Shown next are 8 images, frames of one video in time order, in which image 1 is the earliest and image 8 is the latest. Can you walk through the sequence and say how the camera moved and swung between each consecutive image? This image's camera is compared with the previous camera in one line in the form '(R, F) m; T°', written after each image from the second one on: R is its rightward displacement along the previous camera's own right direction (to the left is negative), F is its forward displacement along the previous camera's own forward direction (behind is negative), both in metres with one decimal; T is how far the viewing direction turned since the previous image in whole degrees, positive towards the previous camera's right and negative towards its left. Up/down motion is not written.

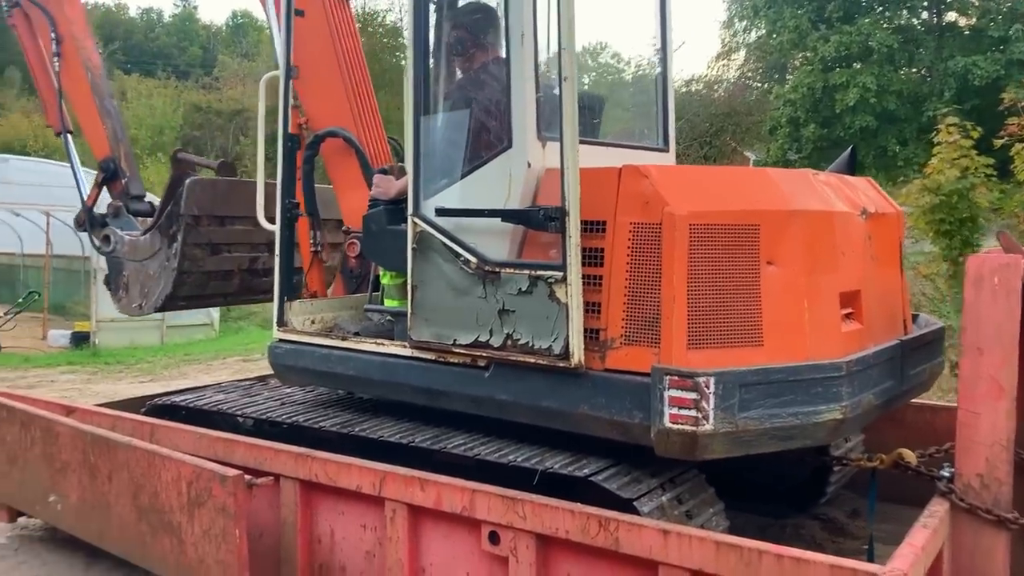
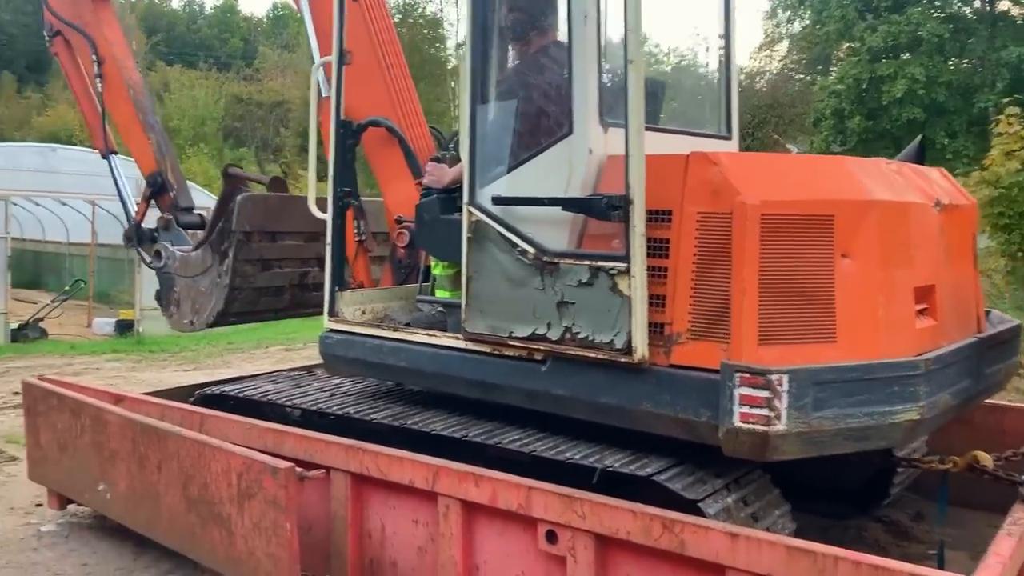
(-0.1, +0.1) m; -2°
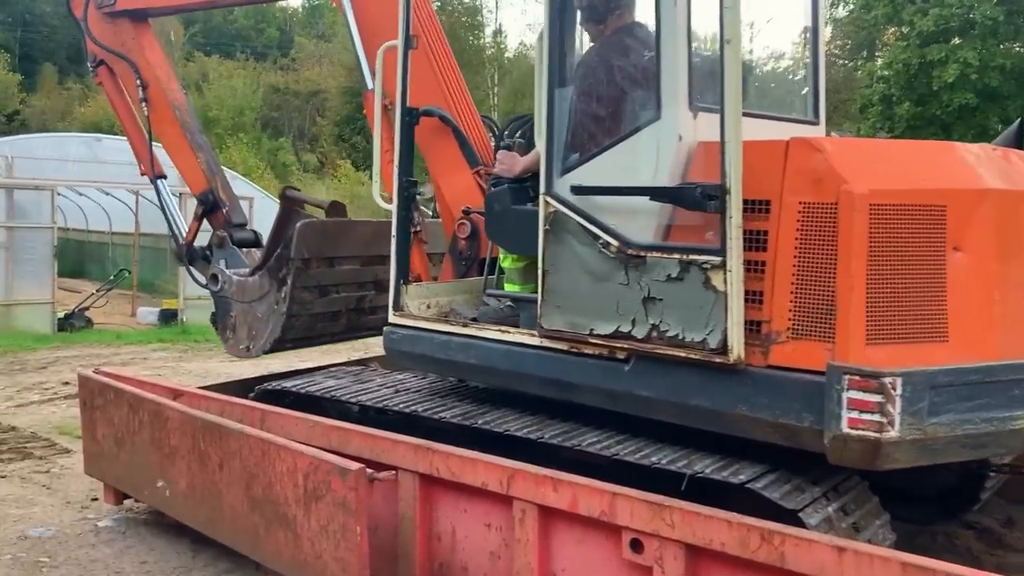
(-0.2, +0.2) m; -2°
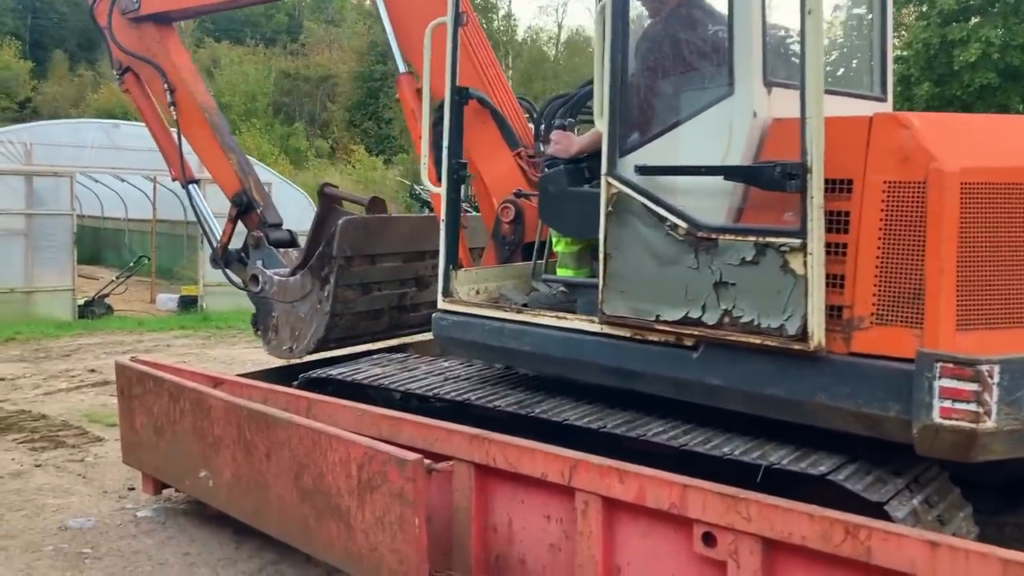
(-0.2, +0.1) m; -1°
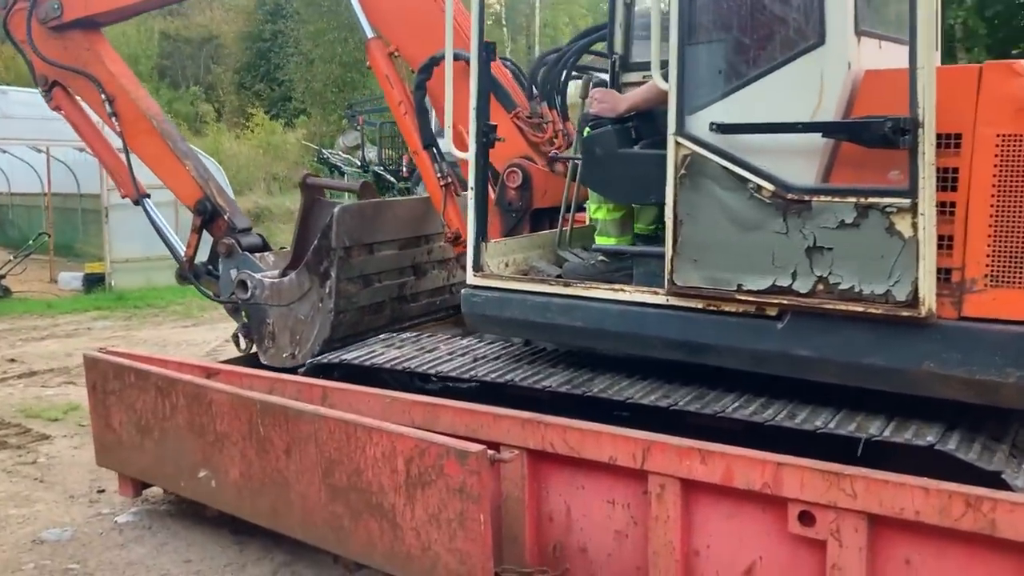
(-0.5, +0.3) m; +6°
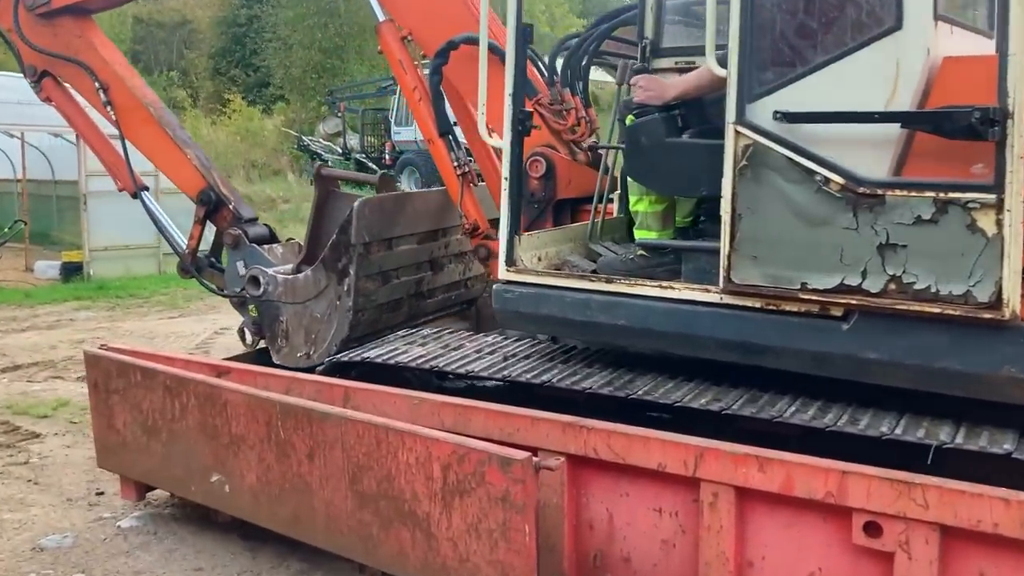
(-0.2, +0.2) m; +2°
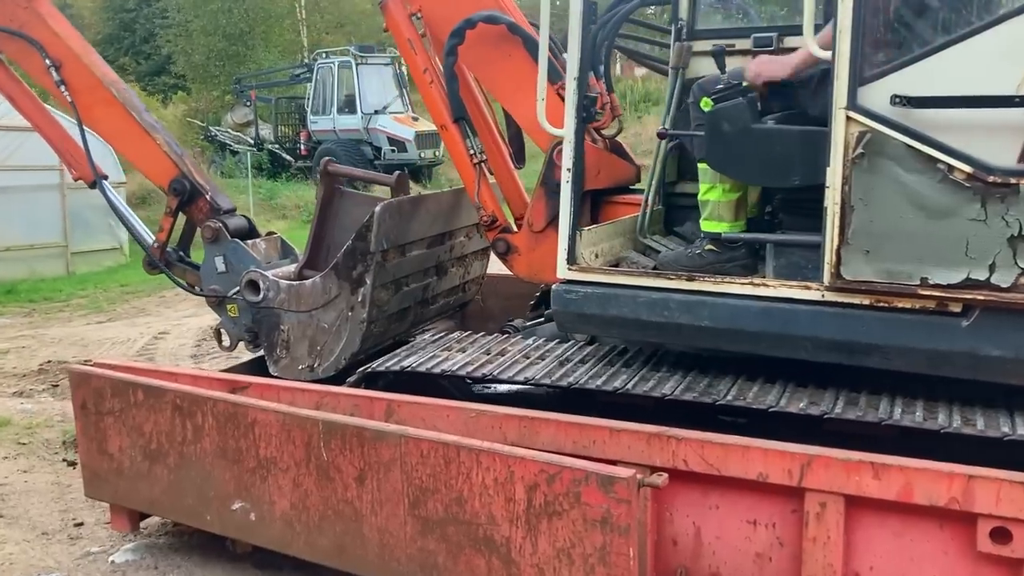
(-0.5, +0.3) m; +6°
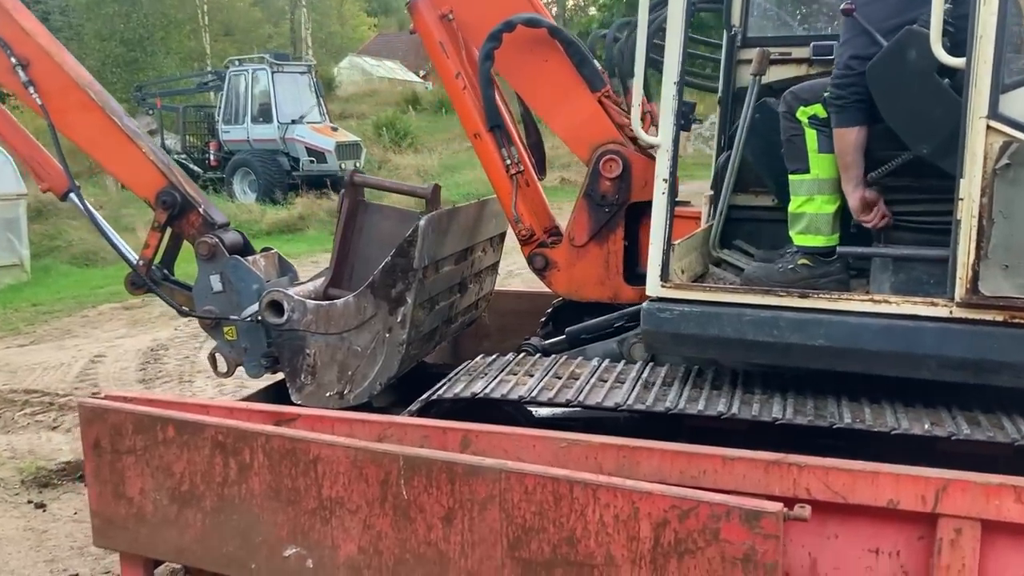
(-0.6, +0.3) m; +7°
